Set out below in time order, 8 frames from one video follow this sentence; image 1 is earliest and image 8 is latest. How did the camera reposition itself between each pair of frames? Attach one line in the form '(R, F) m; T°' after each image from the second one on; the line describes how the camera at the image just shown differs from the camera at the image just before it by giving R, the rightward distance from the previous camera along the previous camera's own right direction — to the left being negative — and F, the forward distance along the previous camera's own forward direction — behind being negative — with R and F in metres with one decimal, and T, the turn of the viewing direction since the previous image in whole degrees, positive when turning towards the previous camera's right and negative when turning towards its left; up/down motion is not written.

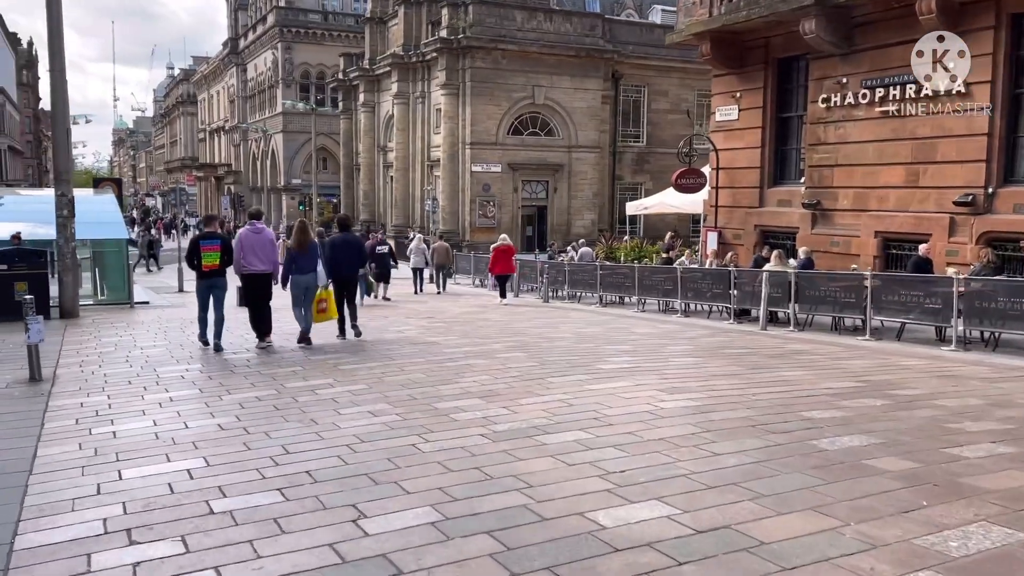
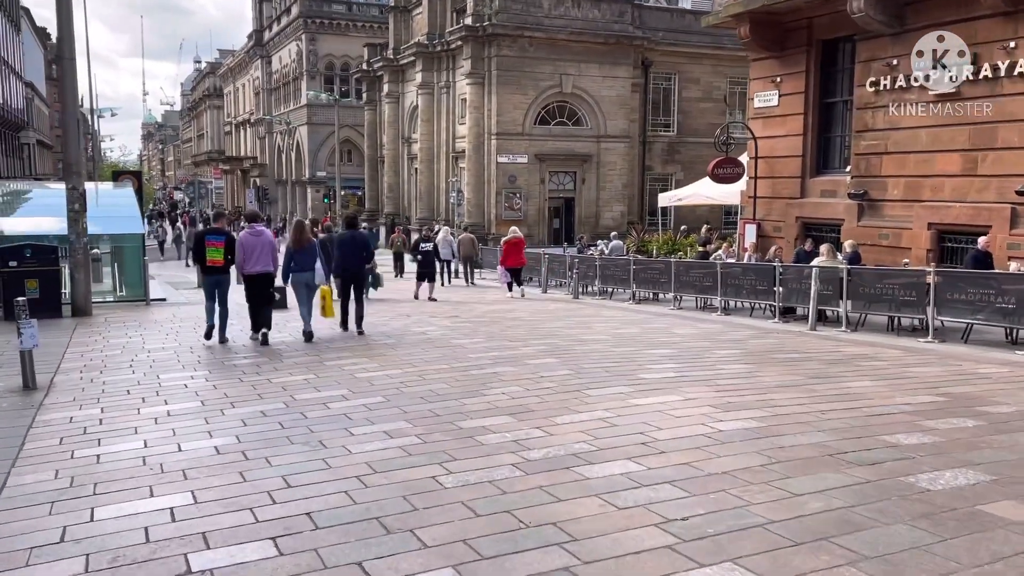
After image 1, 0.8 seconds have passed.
(-0.1, +0.8) m; -2°
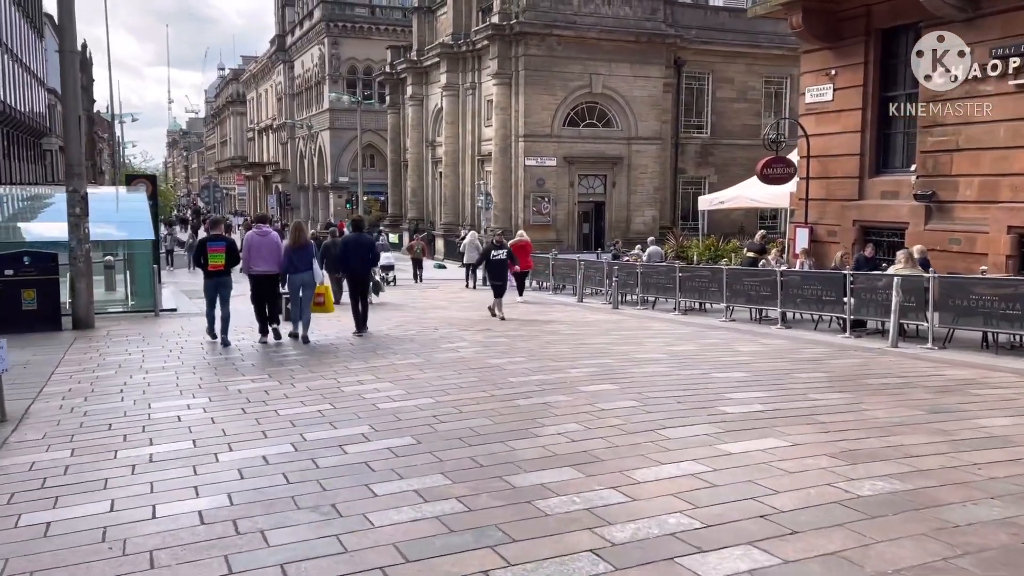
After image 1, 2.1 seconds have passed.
(-0.3, +1.3) m; -2°
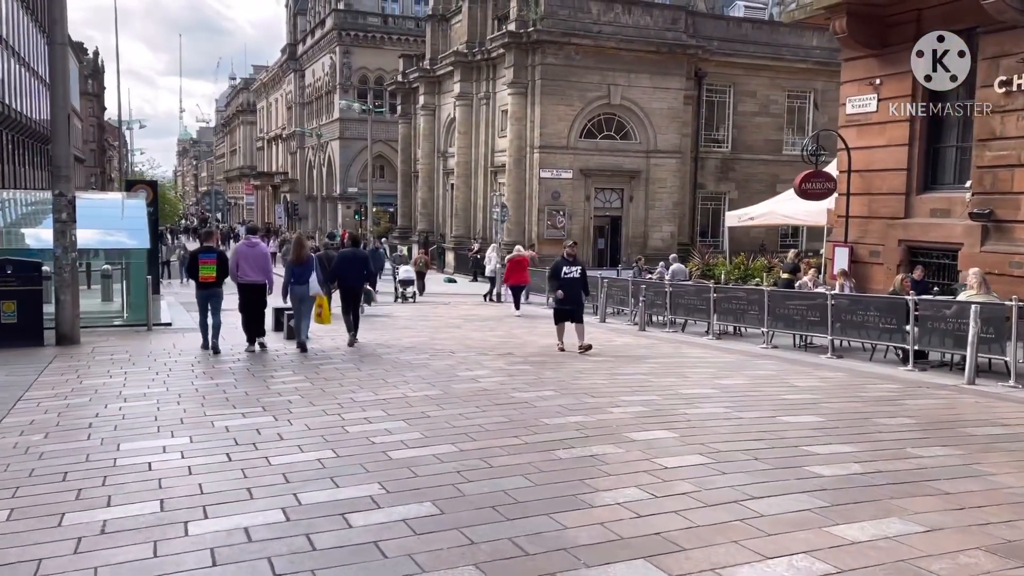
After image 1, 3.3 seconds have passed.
(-0.2, +1.1) m; 0°
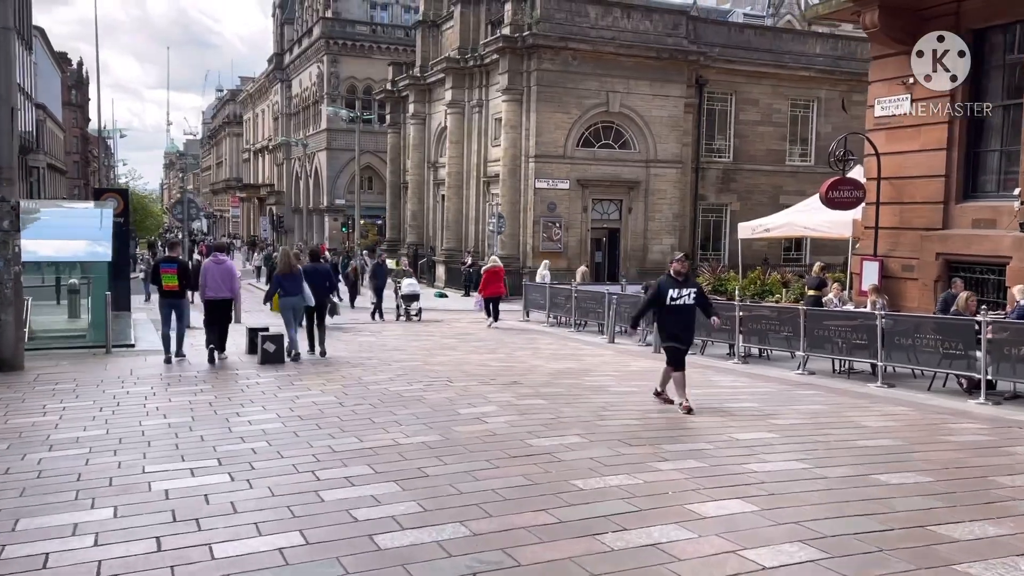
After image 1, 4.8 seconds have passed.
(-0.2, +1.5) m; +1°
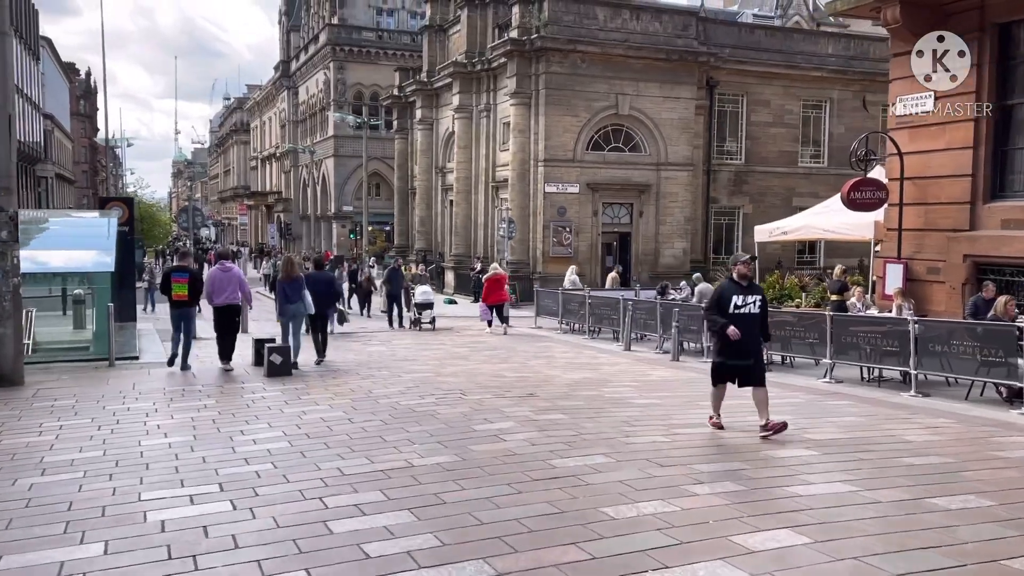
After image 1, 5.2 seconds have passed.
(-0.1, +0.4) m; -1°
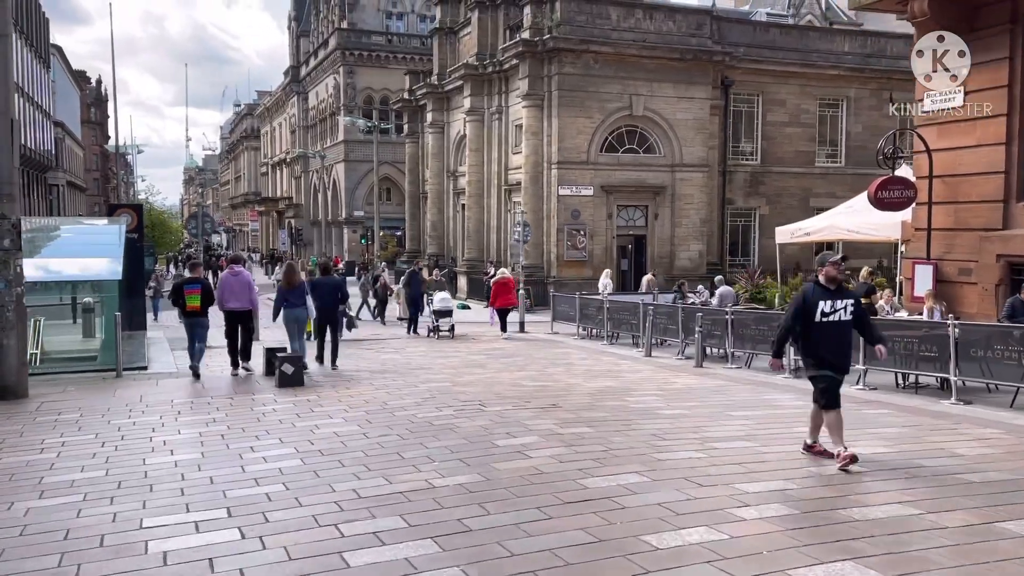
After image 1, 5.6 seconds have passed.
(-0.1, +0.4) m; -1°
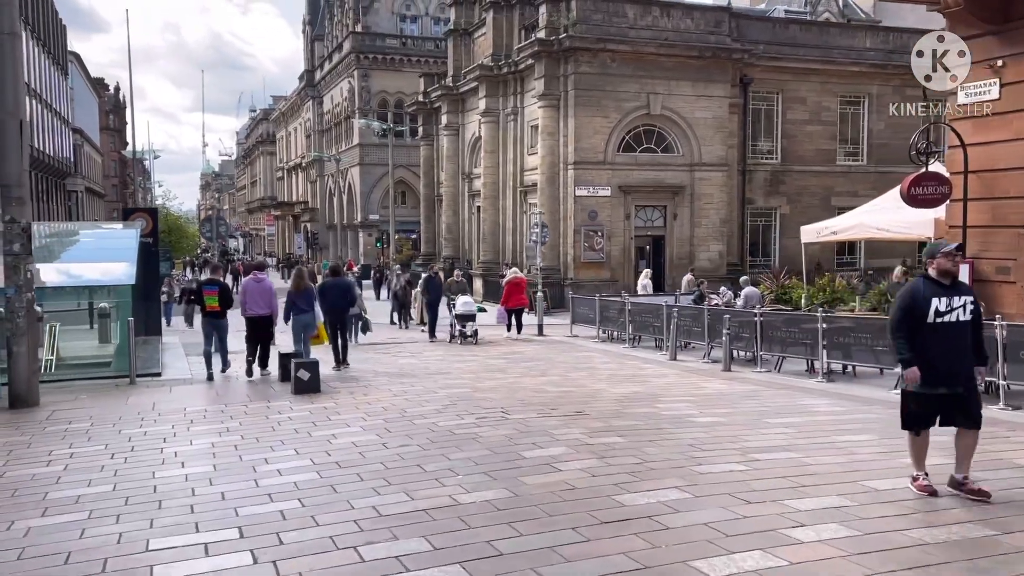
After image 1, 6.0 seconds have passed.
(-0.1, +0.4) m; -1°
